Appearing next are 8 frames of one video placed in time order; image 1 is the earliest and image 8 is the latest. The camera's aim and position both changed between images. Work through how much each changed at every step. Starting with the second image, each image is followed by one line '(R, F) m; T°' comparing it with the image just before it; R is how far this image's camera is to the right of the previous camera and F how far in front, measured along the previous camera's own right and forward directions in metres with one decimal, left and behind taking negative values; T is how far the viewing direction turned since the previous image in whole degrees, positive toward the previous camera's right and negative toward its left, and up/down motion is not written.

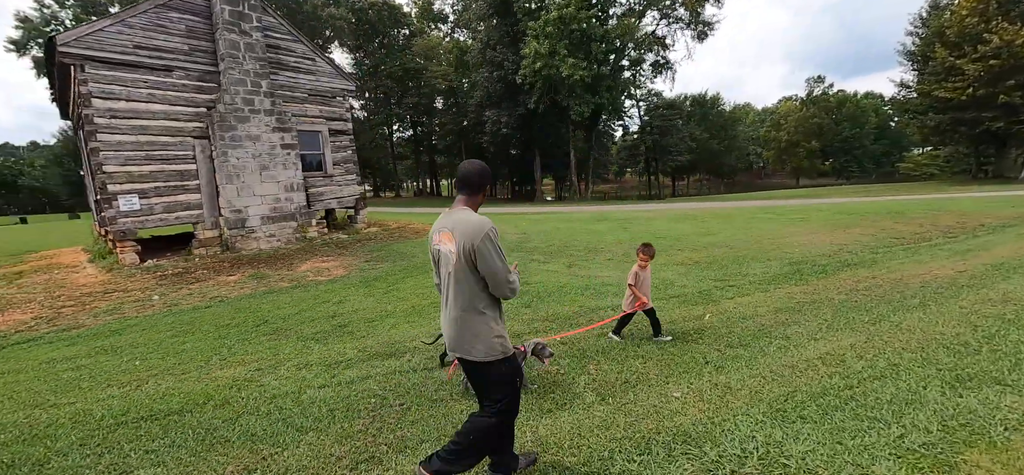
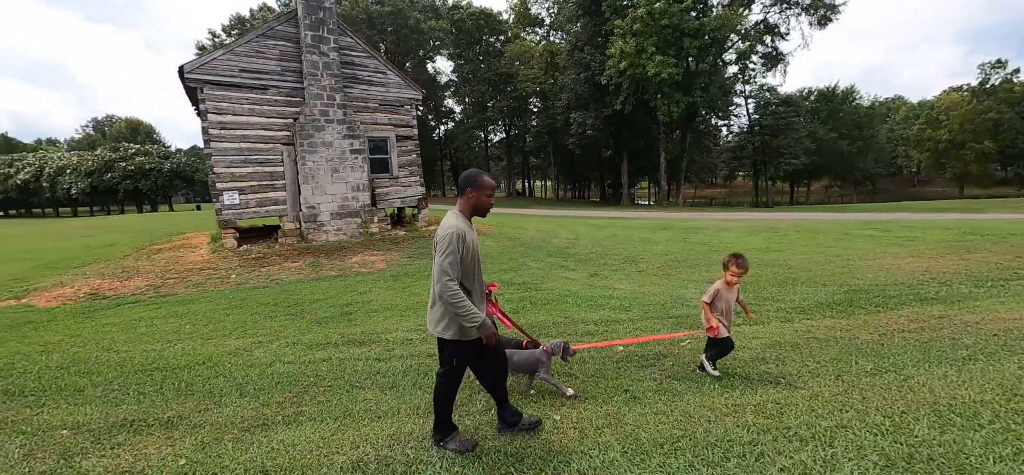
(+1.6, +0.1) m; -14°
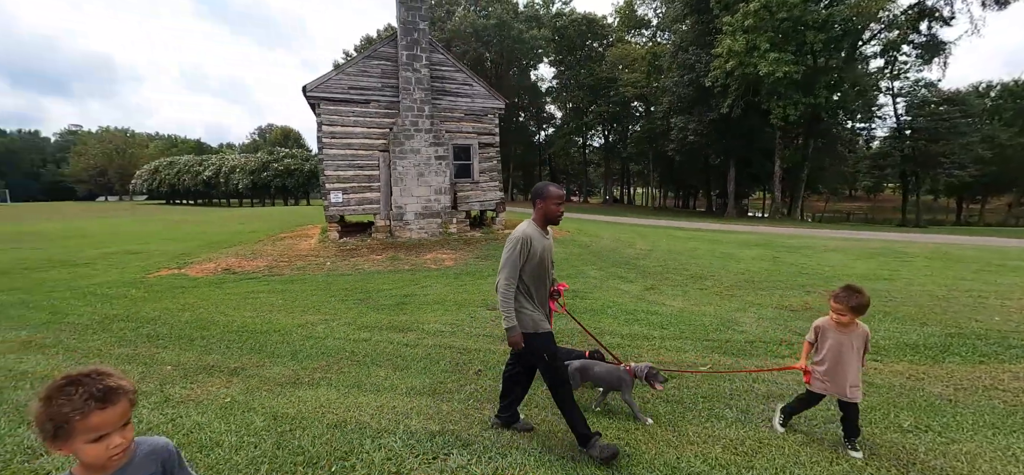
(+1.0, -0.1) m; -14°
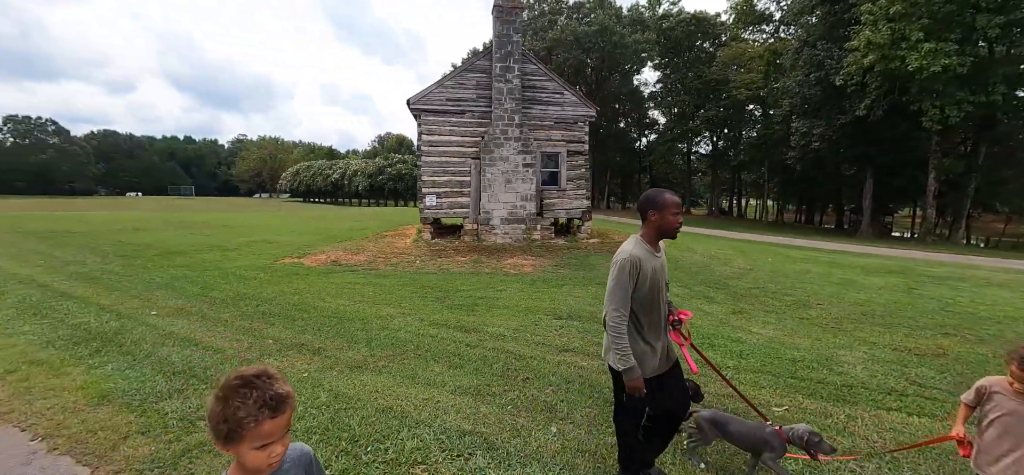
(+0.4, 0.0) m; -13°
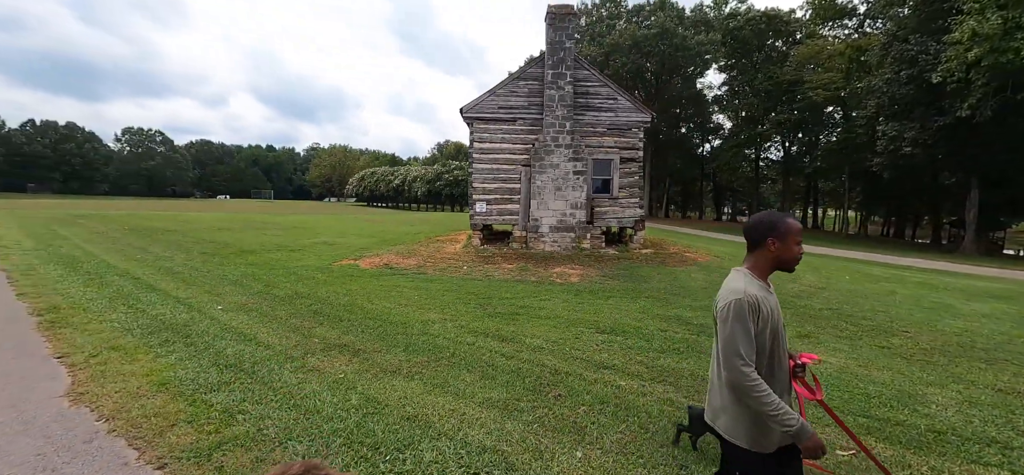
(+0.2, +0.1) m; -7°
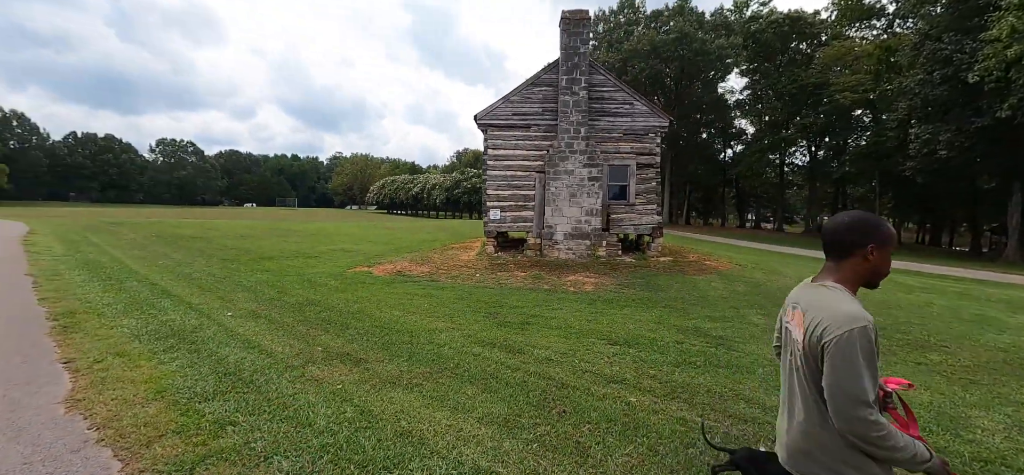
(+0.1, +0.2) m; -3°
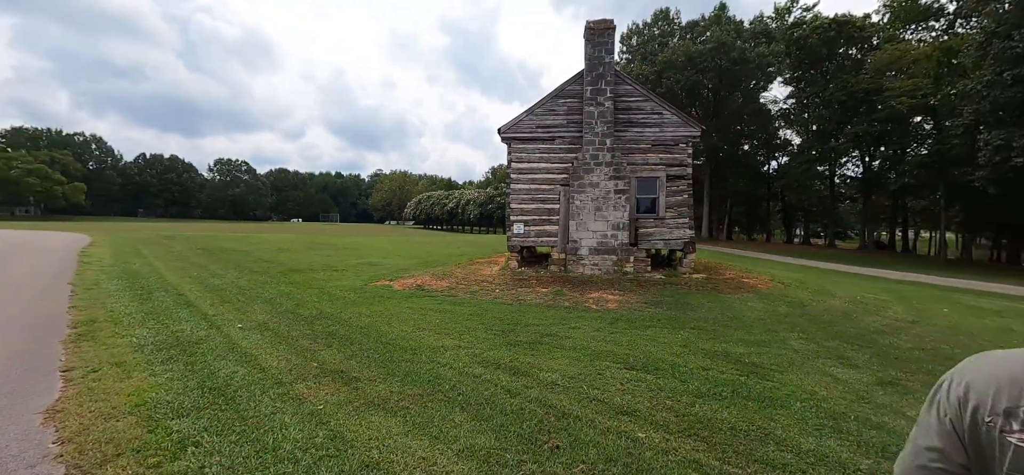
(+0.4, +0.3) m; -5°
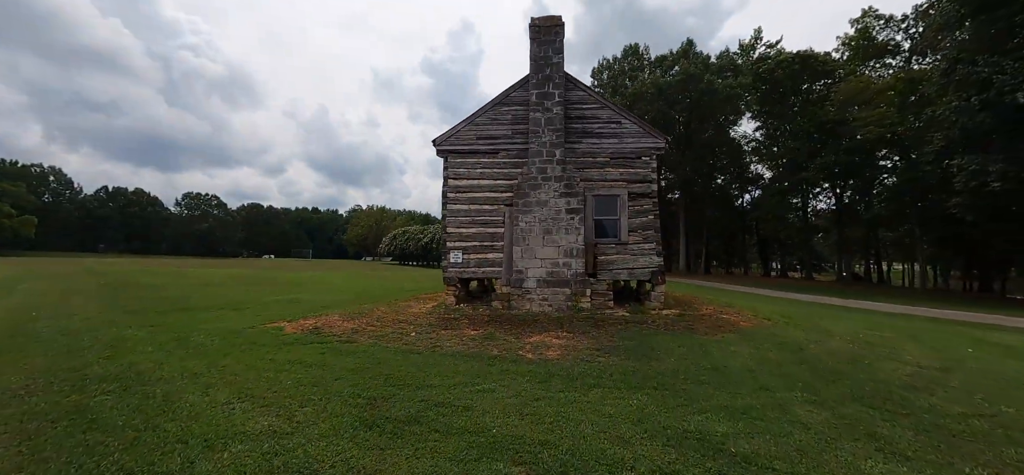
(+1.2, +2.2) m; +2°
